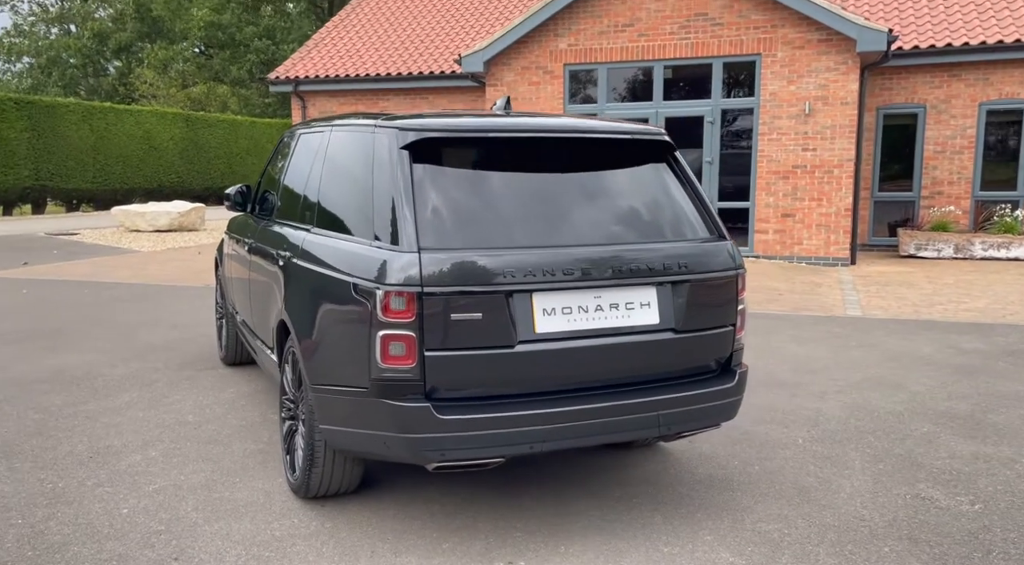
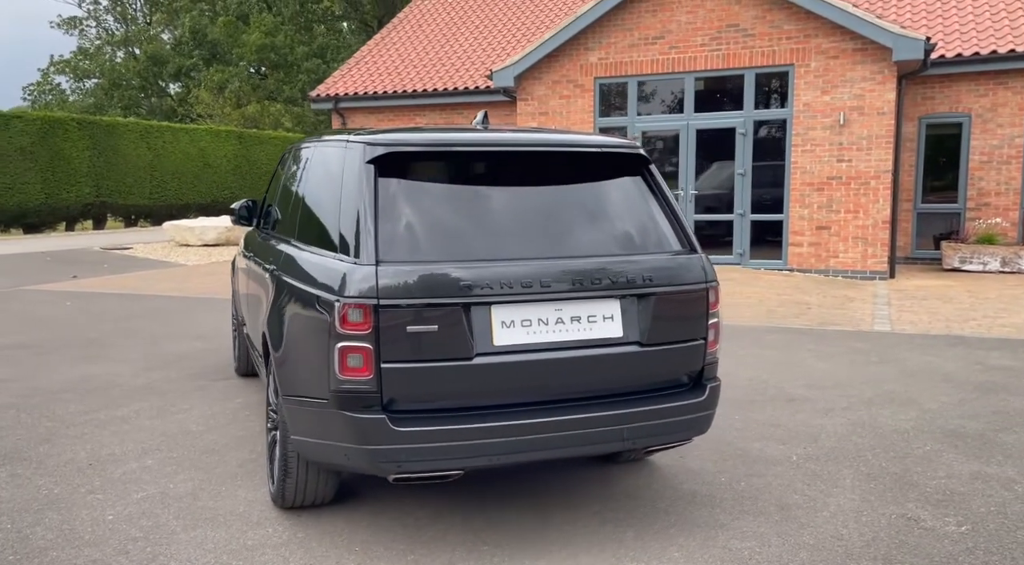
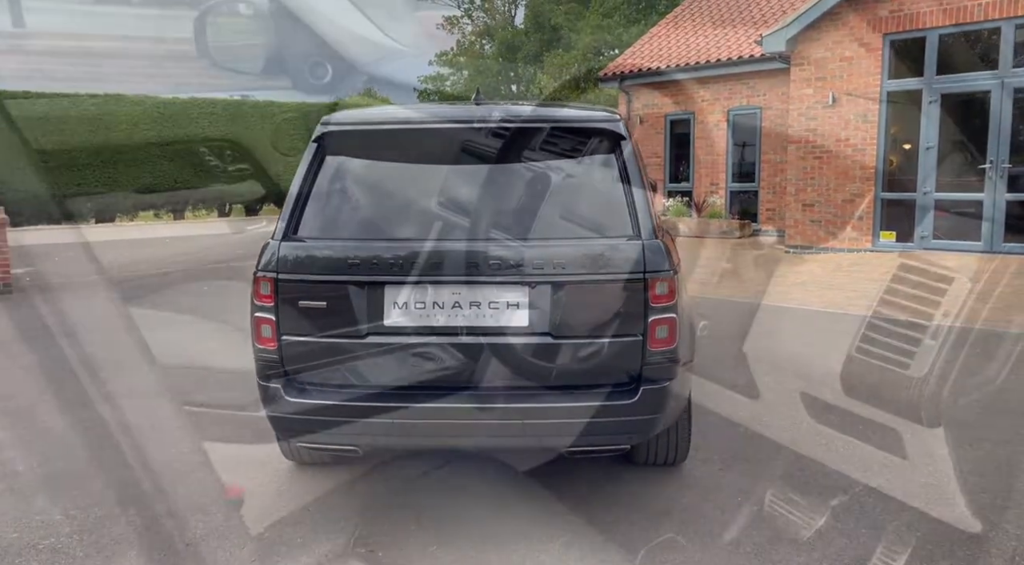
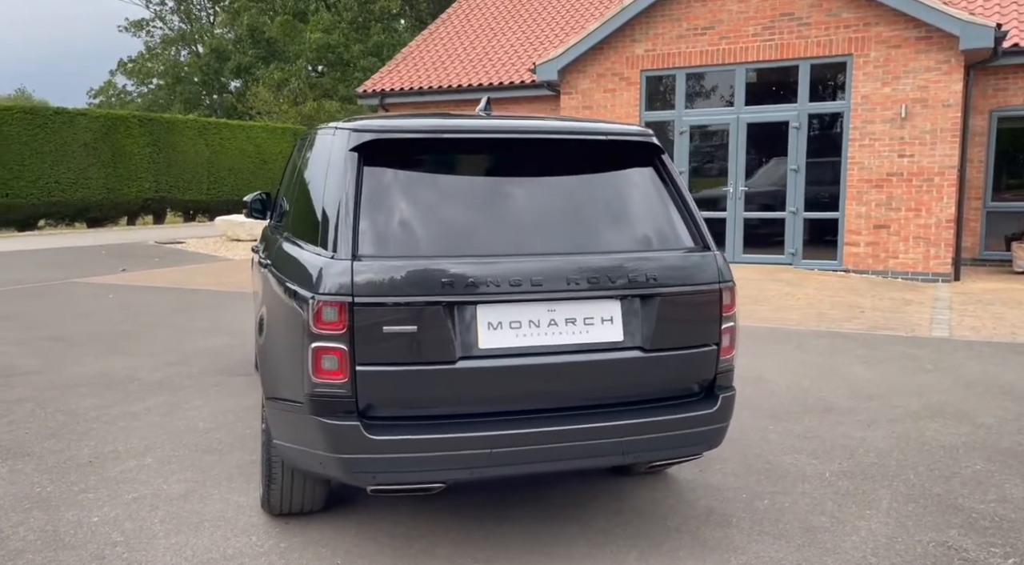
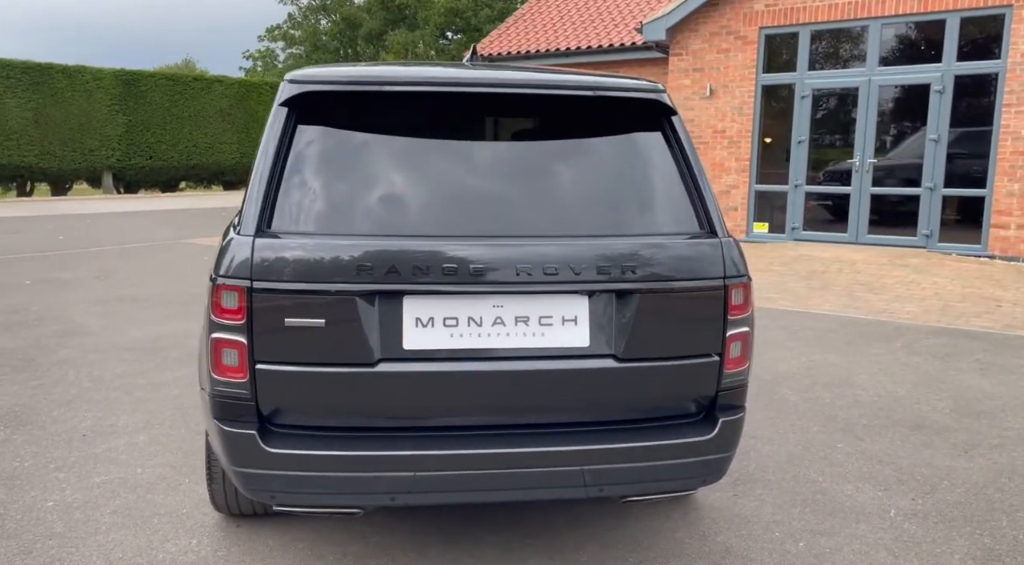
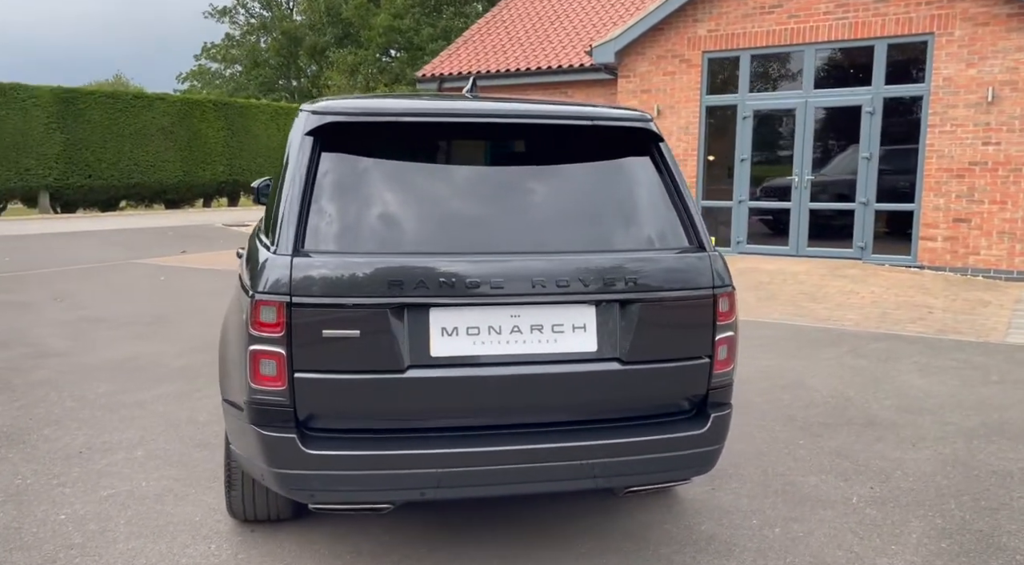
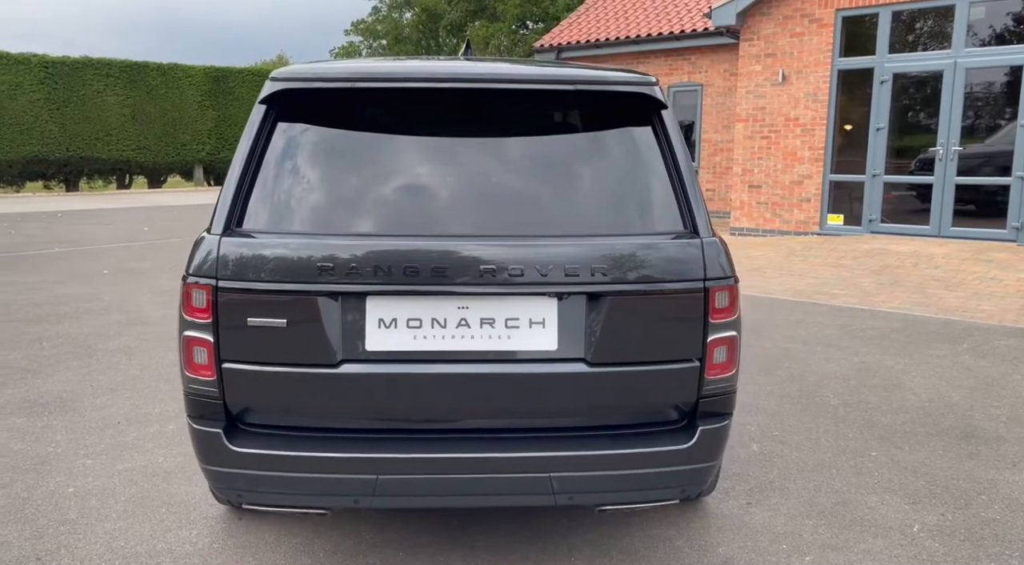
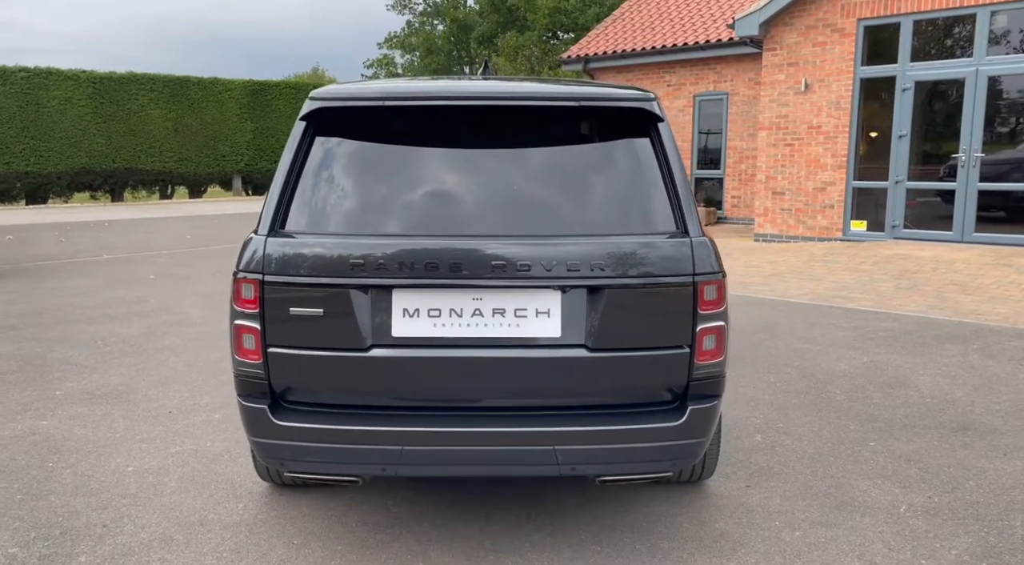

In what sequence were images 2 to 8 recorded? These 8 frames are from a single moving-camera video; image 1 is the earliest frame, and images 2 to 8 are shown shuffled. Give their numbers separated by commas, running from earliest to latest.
2, 4, 6, 5, 7, 8, 3
